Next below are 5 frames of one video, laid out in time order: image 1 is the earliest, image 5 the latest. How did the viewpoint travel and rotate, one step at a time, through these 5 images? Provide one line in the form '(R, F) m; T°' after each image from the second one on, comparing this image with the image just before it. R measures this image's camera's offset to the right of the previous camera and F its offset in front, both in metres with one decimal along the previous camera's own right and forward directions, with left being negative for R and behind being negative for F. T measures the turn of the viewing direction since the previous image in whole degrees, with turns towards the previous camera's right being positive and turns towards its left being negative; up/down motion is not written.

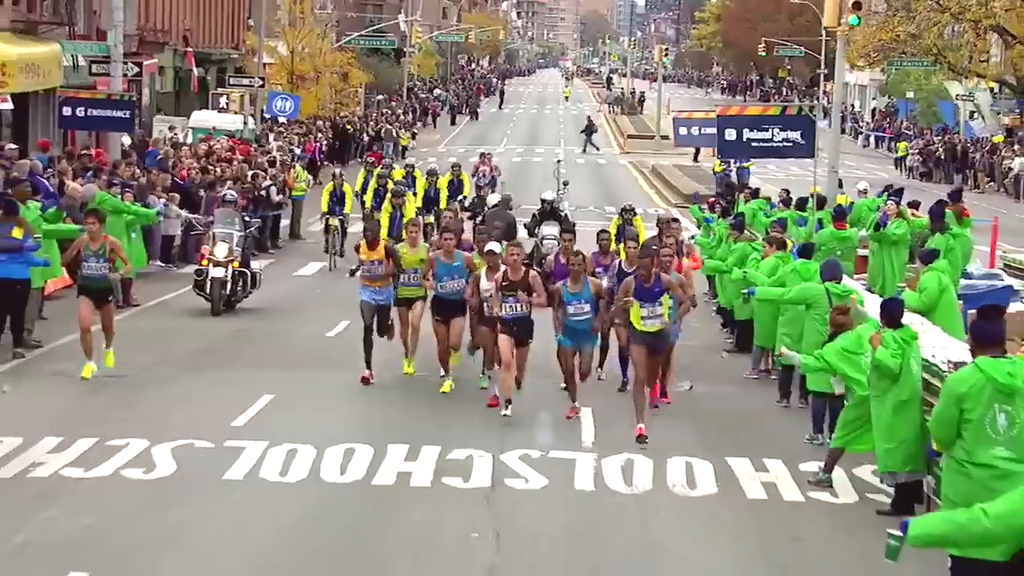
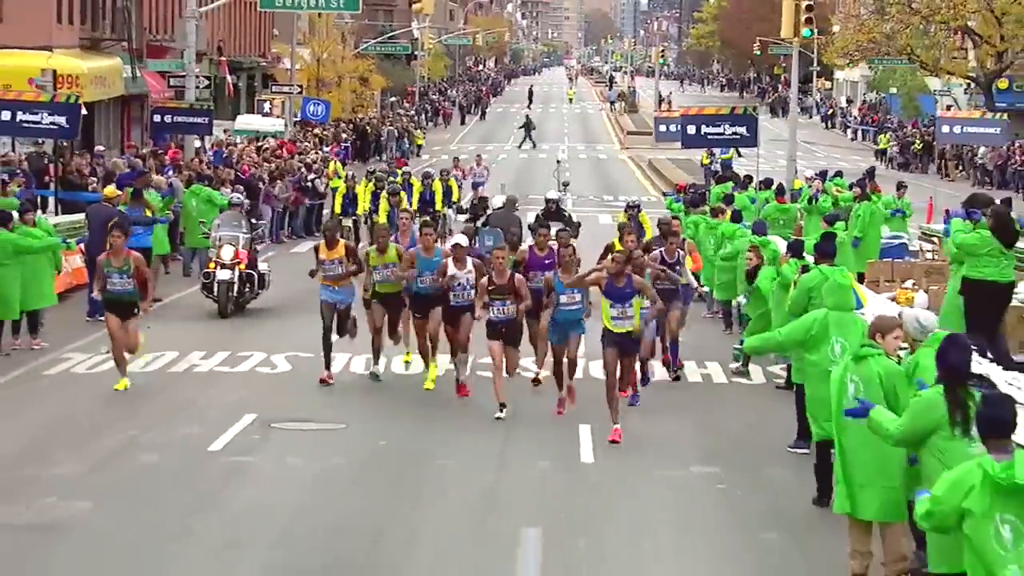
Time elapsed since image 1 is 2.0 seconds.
(0.0, -5.4) m; 0°
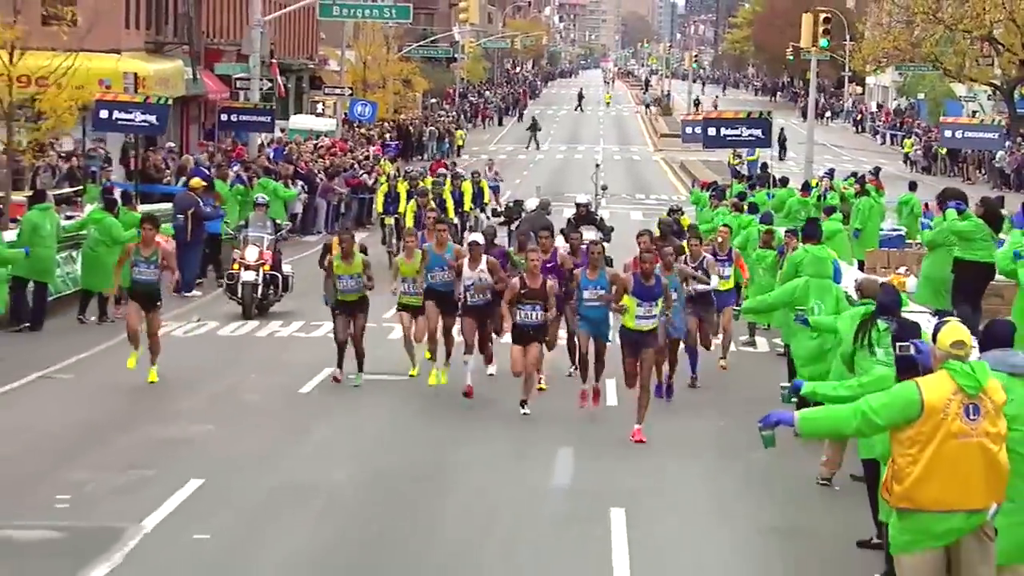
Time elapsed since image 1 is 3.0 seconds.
(0.0, -2.8) m; -1°
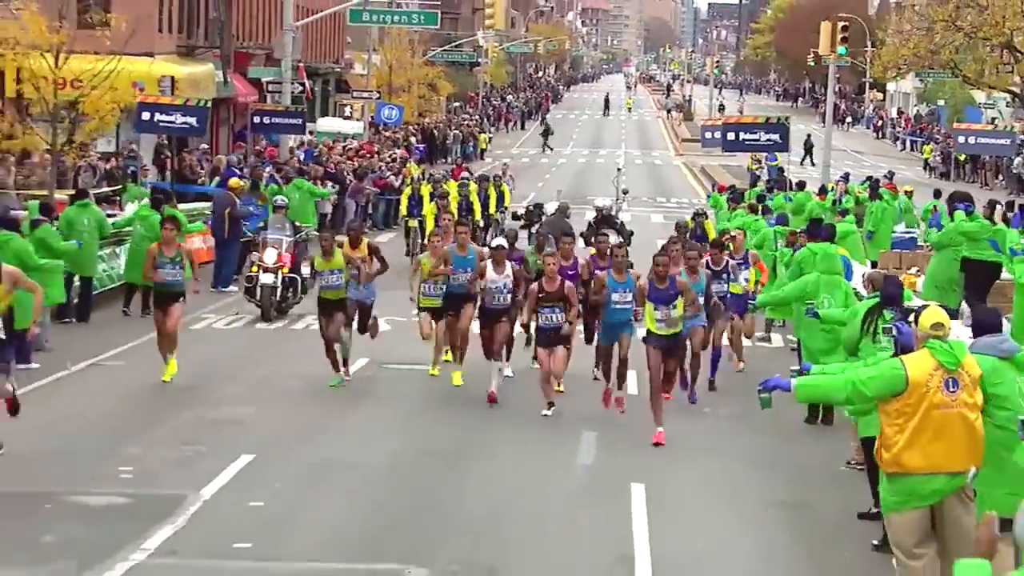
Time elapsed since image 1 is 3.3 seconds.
(-0.1, -0.9) m; -1°
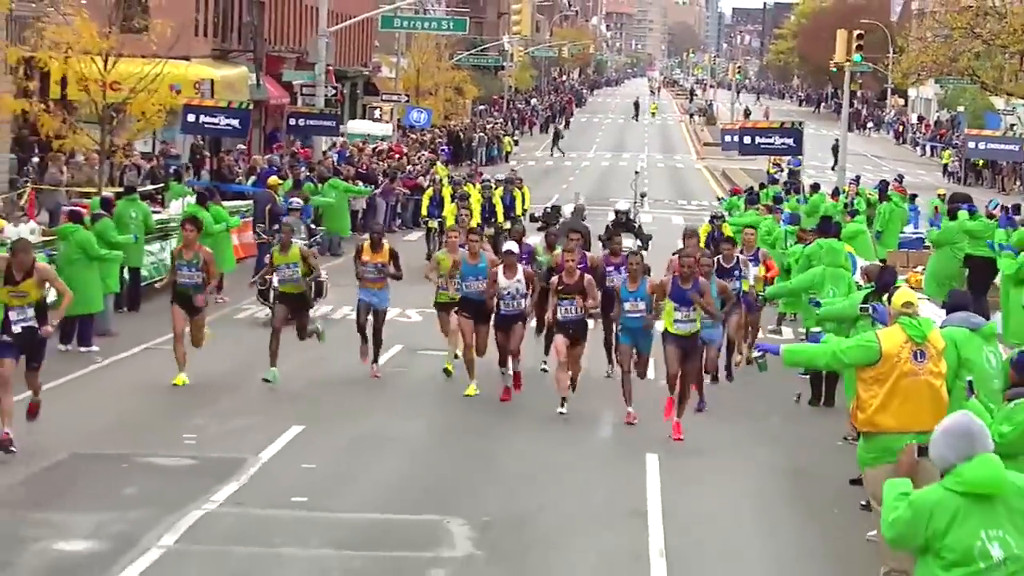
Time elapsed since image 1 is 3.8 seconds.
(0.0, -1.3) m; -1°
